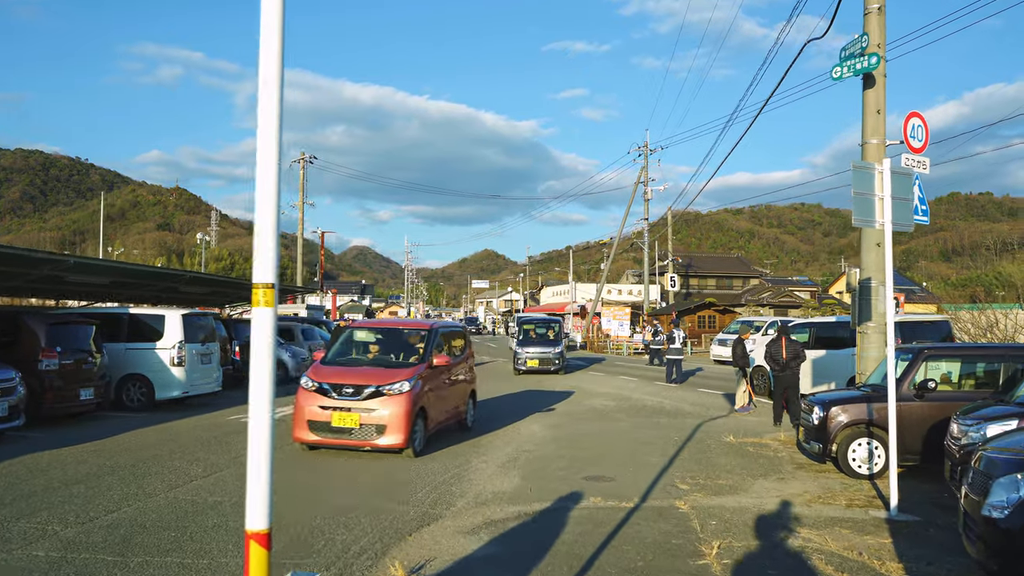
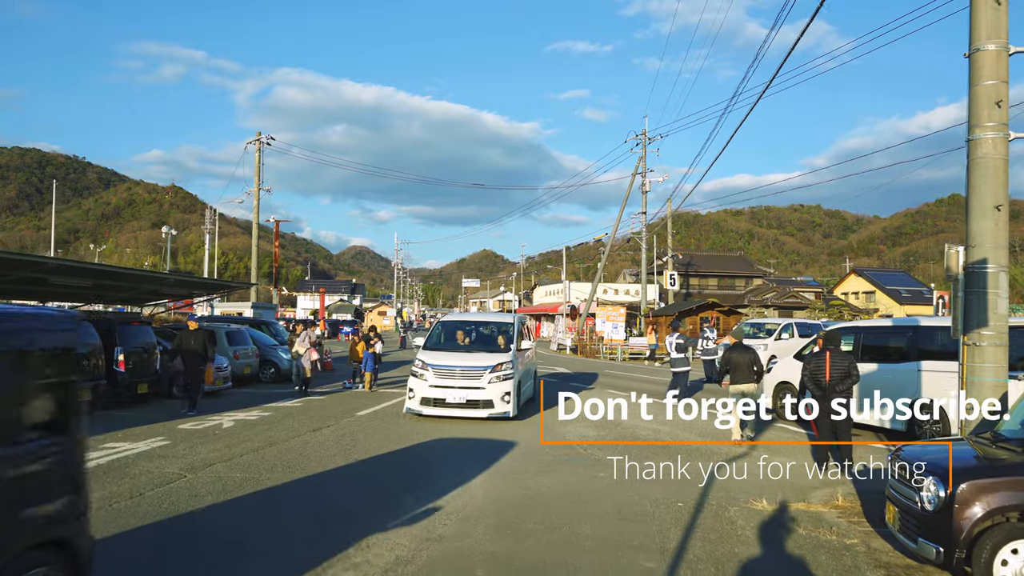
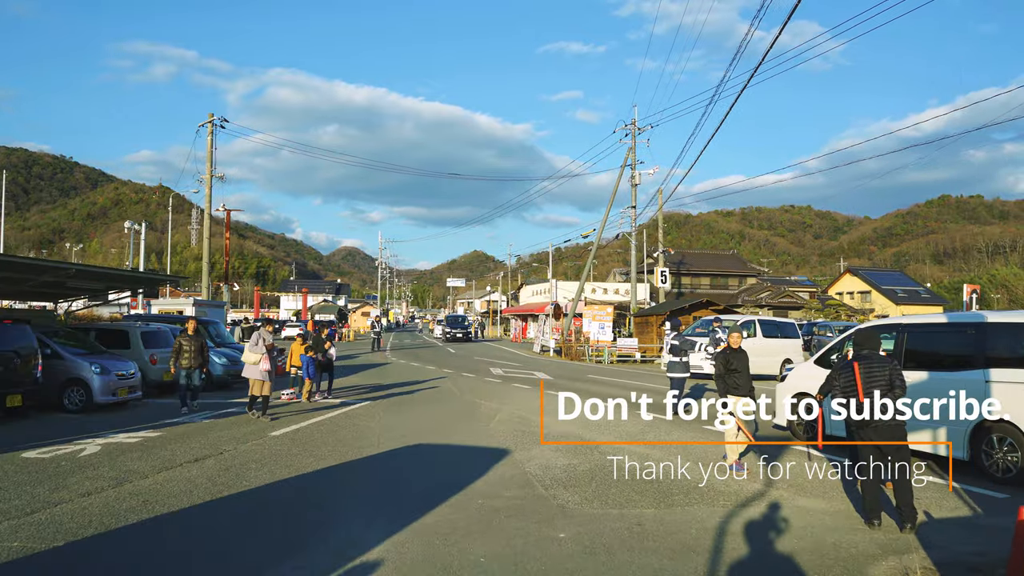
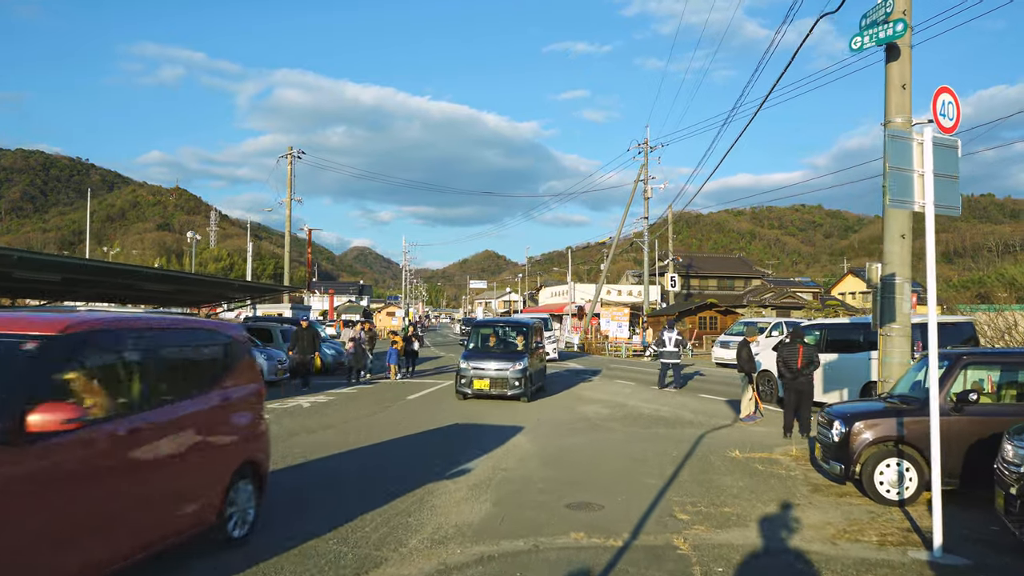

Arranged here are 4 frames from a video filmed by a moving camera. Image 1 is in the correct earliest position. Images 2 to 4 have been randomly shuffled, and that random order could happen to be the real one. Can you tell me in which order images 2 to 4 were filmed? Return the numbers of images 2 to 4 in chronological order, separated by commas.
4, 2, 3
